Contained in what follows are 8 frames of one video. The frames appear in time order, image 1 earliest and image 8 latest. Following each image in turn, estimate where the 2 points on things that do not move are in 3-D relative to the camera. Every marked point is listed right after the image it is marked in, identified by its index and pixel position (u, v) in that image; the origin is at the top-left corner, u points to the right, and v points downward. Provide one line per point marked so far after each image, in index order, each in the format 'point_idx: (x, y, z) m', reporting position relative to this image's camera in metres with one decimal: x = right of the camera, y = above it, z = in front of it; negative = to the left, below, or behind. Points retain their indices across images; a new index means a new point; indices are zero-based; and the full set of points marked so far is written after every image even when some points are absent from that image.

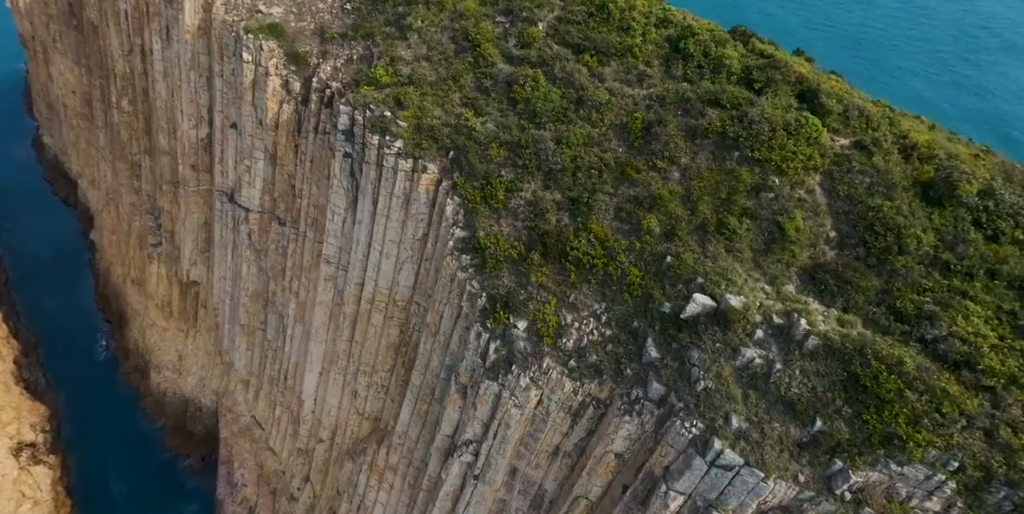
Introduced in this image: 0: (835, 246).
0: (+7.4, +0.2, +14.7) m
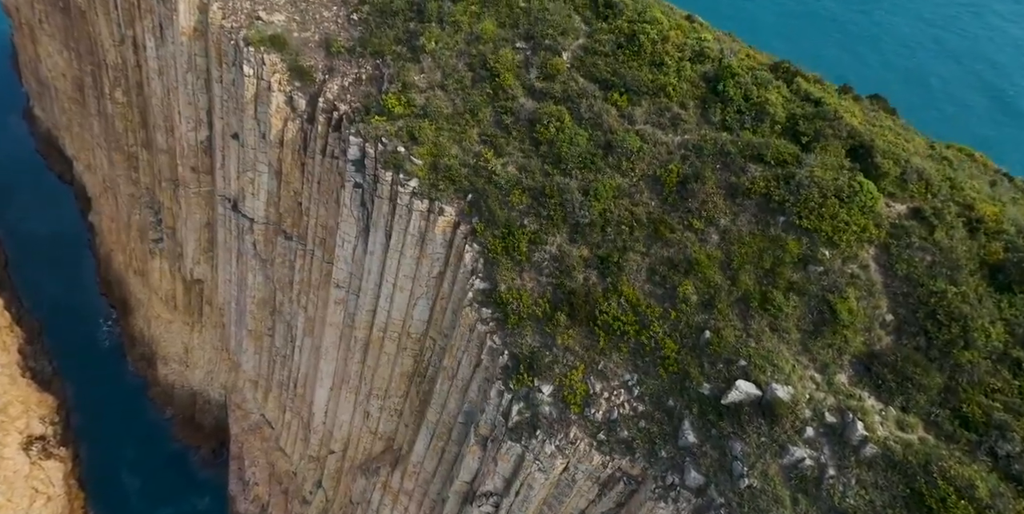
0: (+8.0, -1.6, +13.6) m
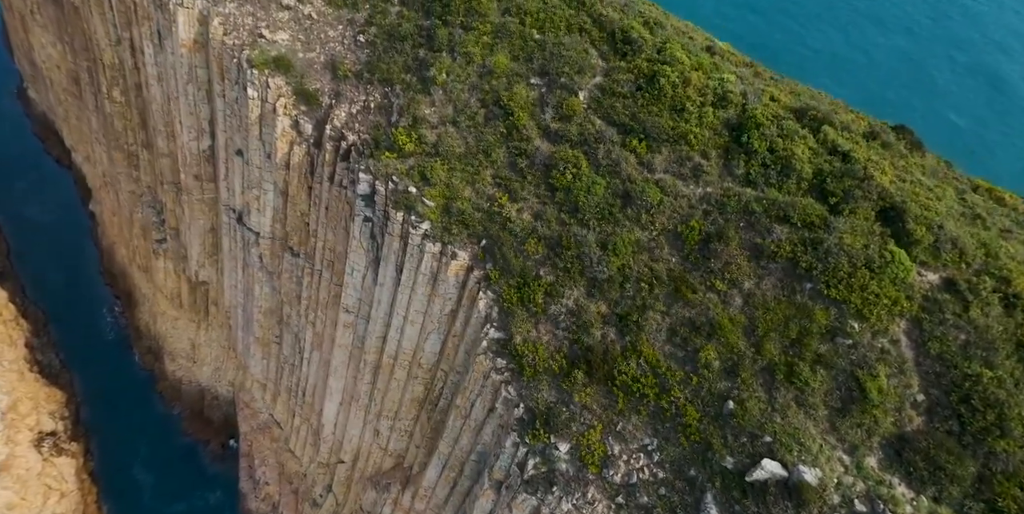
0: (+8.4, -3.1, +13.2) m
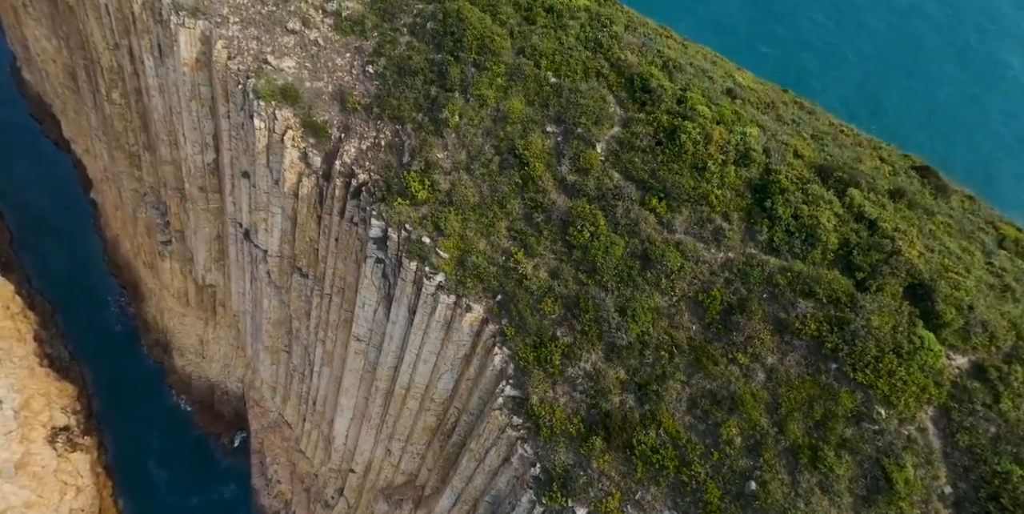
0: (+8.9, -5.0, +13.1) m
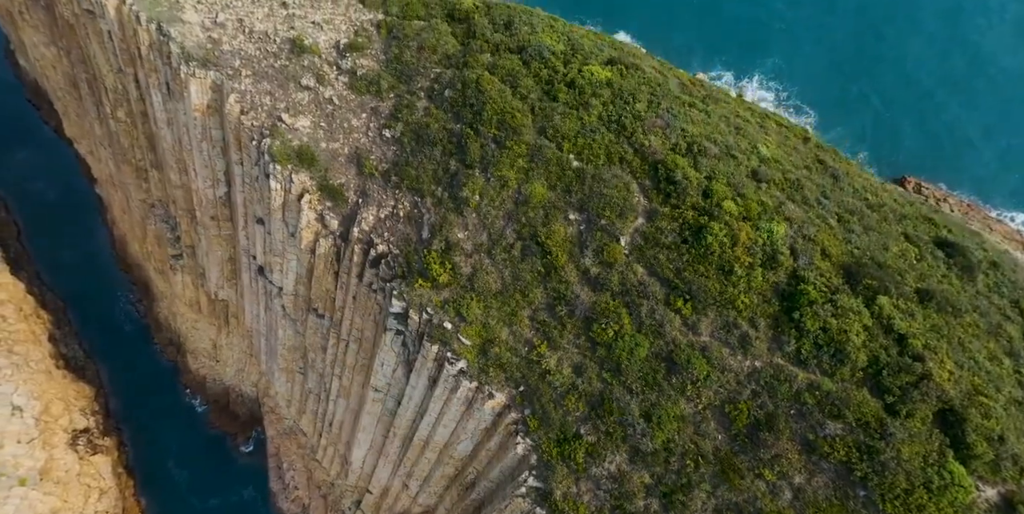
0: (+9.5, -7.8, +13.3) m
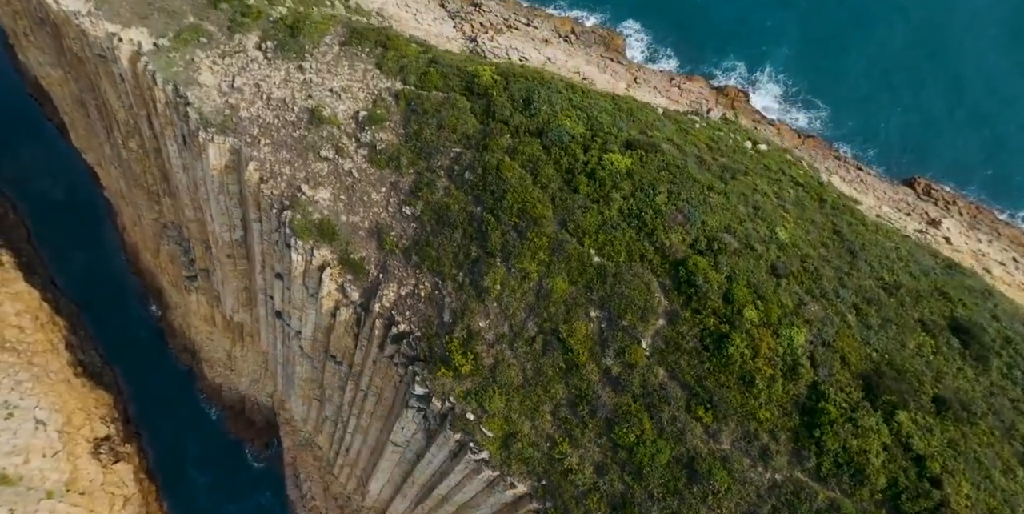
0: (+10.1, -10.9, +13.8) m
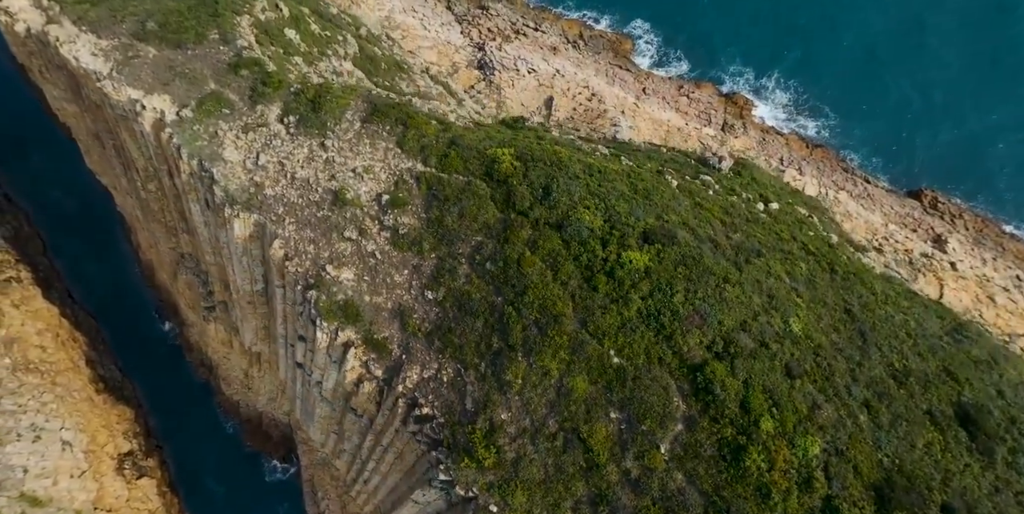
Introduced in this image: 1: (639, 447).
0: (+10.8, -14.1, +14.7) m
1: (+3.8, -5.6, +19.2) m
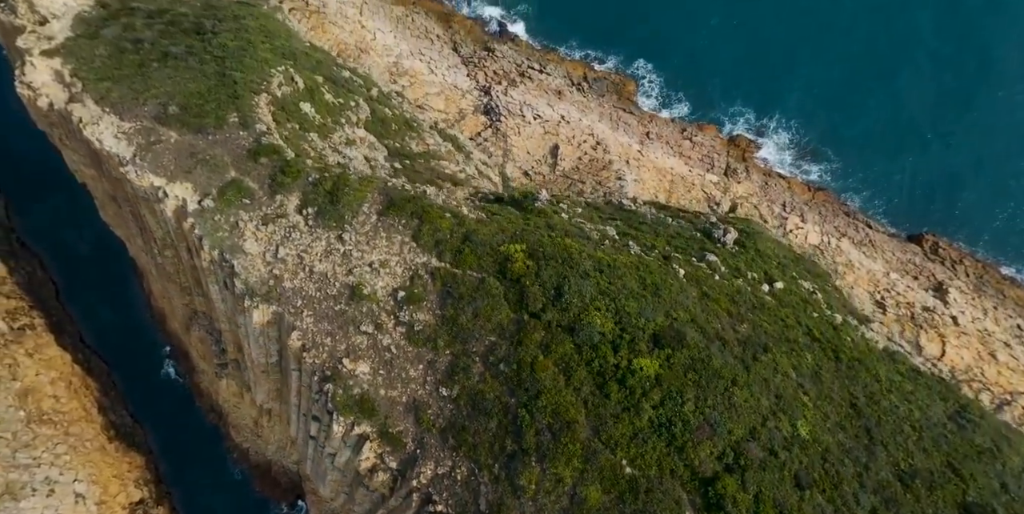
0: (+11.3, -17.4, +14.7) m
1: (+4.2, -9.1, +19.6) m
